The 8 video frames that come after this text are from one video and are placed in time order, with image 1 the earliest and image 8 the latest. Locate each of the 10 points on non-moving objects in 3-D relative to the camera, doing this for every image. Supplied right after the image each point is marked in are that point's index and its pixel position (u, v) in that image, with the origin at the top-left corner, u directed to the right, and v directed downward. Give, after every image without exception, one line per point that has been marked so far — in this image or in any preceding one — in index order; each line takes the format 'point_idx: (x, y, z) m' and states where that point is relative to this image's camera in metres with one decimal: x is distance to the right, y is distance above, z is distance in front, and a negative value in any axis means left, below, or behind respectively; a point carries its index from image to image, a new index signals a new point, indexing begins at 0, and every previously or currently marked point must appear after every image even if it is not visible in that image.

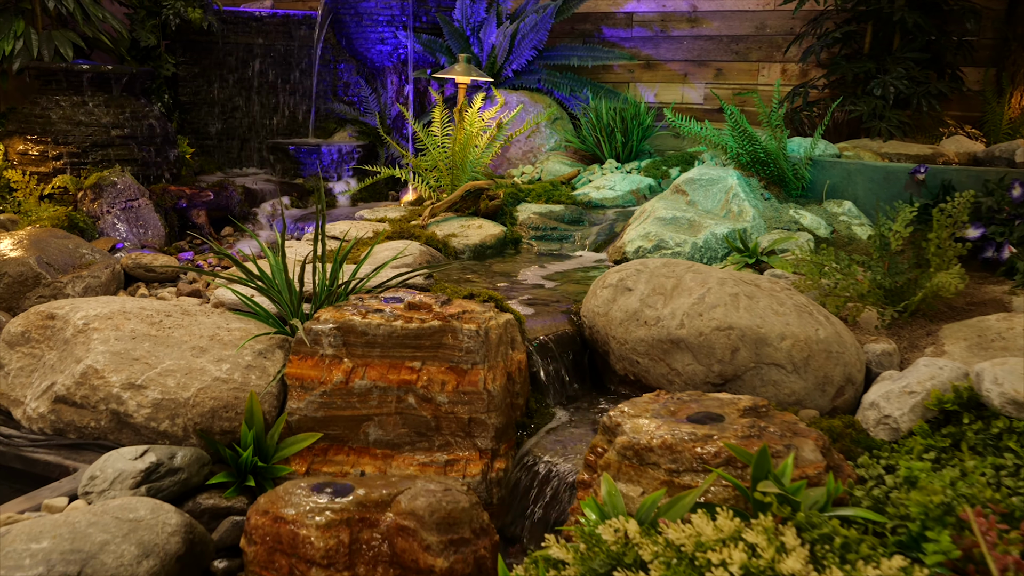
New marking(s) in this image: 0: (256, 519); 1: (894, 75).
0: (-0.6, -0.6, +2.3) m
1: (+2.7, +1.5, +6.7) m
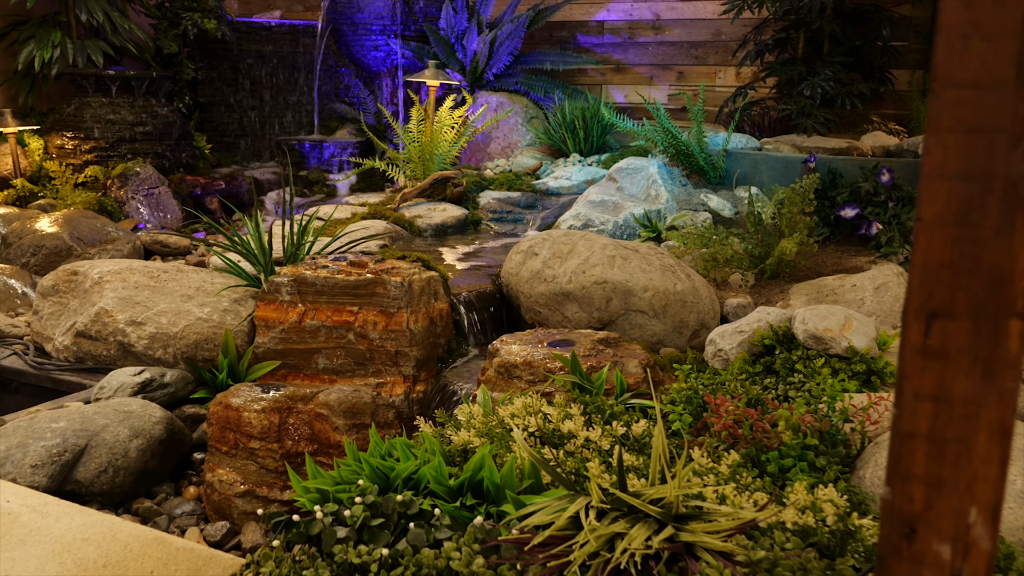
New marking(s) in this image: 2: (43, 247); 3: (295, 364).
0: (-1.0, -0.4, +3.2) m
1: (+2.5, +1.7, +7.5) m
2: (-2.9, +0.3, +5.8) m
3: (-0.9, -0.3, +4.0) m
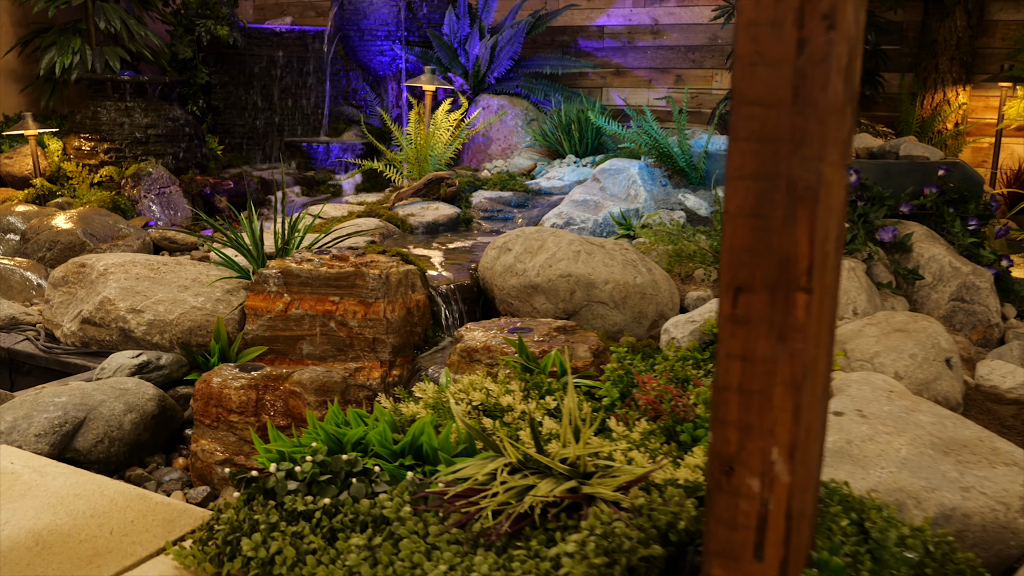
0: (-1.2, -0.4, +3.5) m
1: (+2.5, +1.7, +7.7) m
2: (-3.0, +0.3, +6.2) m
3: (-1.0, -0.3, +4.3) m
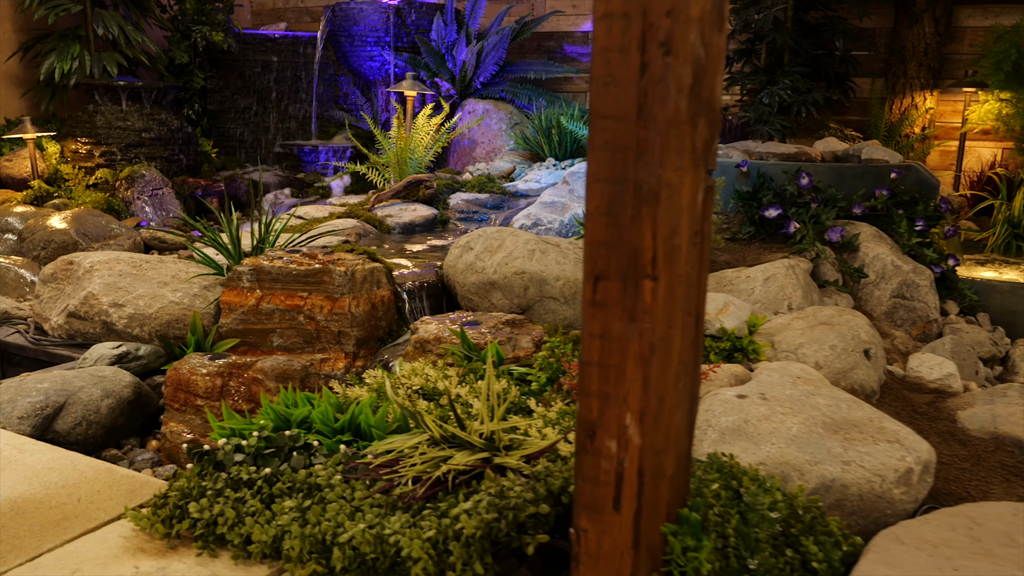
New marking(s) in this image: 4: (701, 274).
0: (-1.4, -0.3, +3.8) m
1: (+2.3, +1.7, +8.0) m
2: (-3.1, +0.3, +6.5) m
3: (-1.3, -0.3, +4.6) m
4: (+0.4, 0.0, +2.2) m
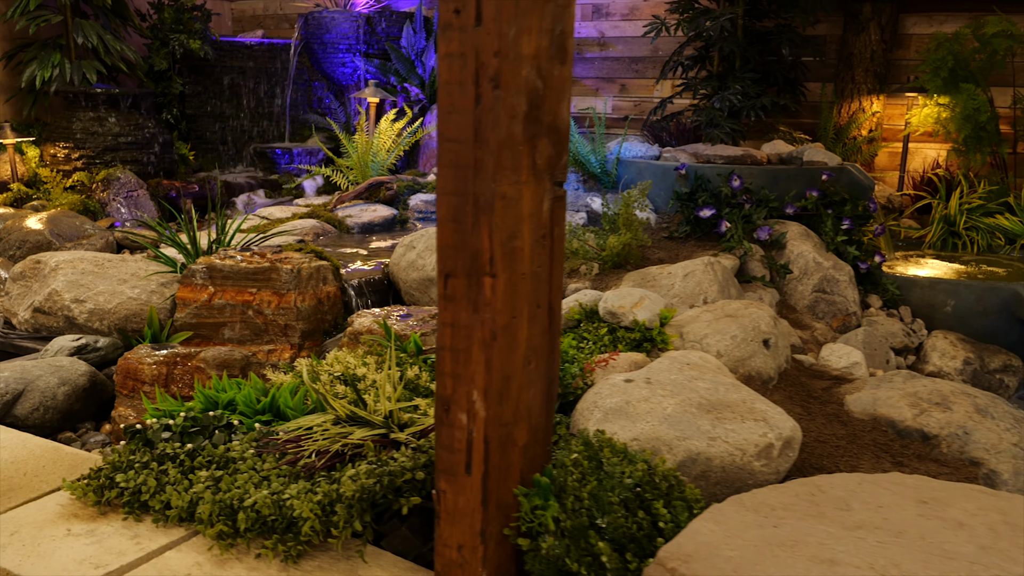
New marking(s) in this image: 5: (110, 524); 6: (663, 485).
0: (-1.7, -0.3, +4.2) m
1: (+1.9, +1.7, +8.3) m
2: (-3.5, +0.3, +6.8) m
3: (-1.6, -0.2, +4.9) m
4: (+0.1, 0.0, +2.5) m
5: (-1.2, -0.7, +2.9) m
6: (+0.5, -0.6, +2.9) m
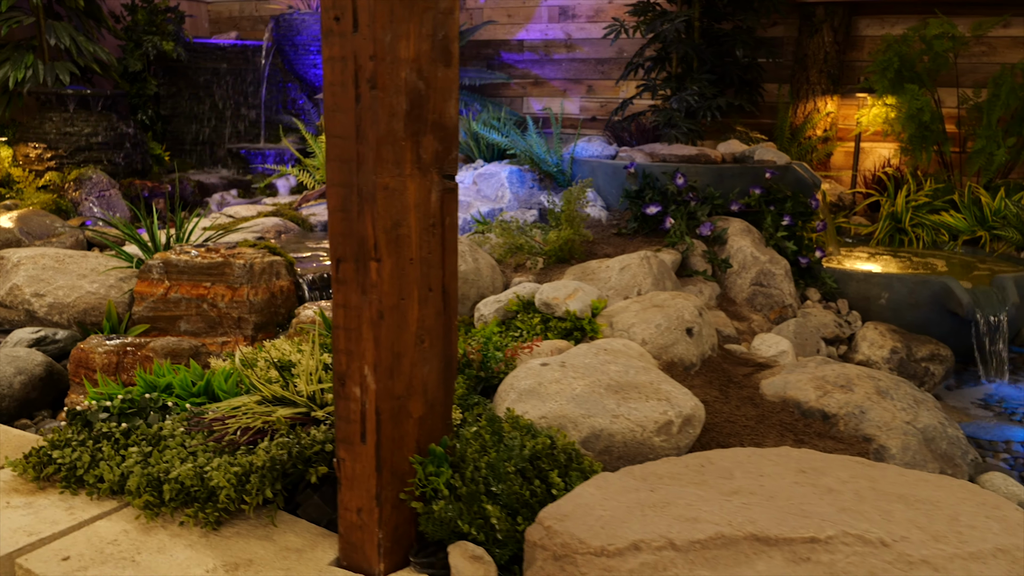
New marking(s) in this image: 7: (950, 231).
0: (-2.0, -0.3, +4.4) m
1: (+1.6, +1.8, +8.6) m
2: (-3.8, +0.4, +7.0) m
3: (-1.9, -0.2, +5.2) m
4: (-0.2, +0.1, +2.8) m
5: (-1.5, -0.7, +3.1) m
6: (+0.2, -0.6, +3.1) m
7: (+3.6, +0.5, +7.7) m
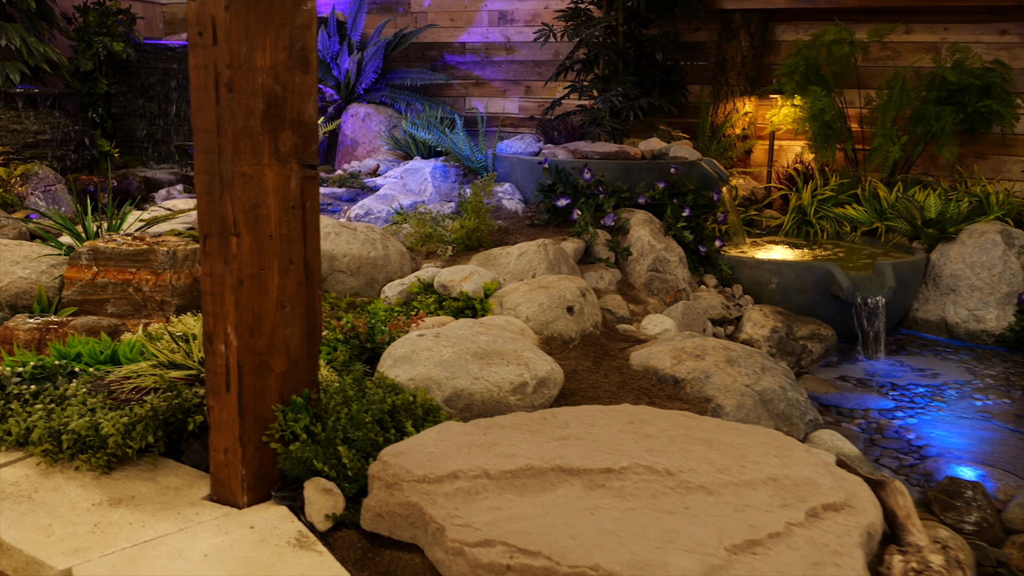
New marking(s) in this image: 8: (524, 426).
0: (-2.6, -0.2, +4.8) m
1: (+1.0, +1.9, +9.1) m
2: (-4.4, +0.4, +7.3) m
3: (-2.5, -0.1, +5.5) m
4: (-0.7, +0.2, +3.2) m
5: (-2.0, -0.6, +3.5) m
6: (-0.3, -0.5, +3.6) m
7: (+2.9, +0.6, +8.2) m
8: (0.0, -0.5, +3.5) m
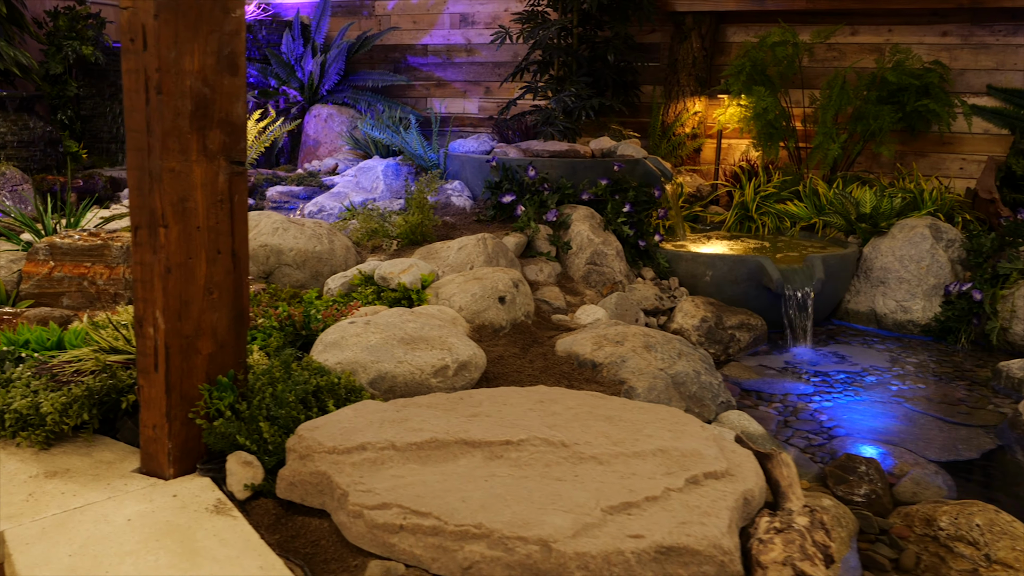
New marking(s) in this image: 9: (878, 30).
0: (-2.9, -0.2, +5.0) m
1: (+0.5, +1.9, +9.3) m
2: (-4.8, +0.5, +7.5) m
3: (-2.8, -0.1, +5.8) m
4: (-1.0, +0.2, +3.4) m
5: (-2.4, -0.6, +3.7) m
6: (-0.7, -0.4, +3.8) m
7: (+2.5, +0.6, +8.5) m
8: (-0.3, -0.5, +3.7) m
9: (+3.4, +2.4, +8.9) m
